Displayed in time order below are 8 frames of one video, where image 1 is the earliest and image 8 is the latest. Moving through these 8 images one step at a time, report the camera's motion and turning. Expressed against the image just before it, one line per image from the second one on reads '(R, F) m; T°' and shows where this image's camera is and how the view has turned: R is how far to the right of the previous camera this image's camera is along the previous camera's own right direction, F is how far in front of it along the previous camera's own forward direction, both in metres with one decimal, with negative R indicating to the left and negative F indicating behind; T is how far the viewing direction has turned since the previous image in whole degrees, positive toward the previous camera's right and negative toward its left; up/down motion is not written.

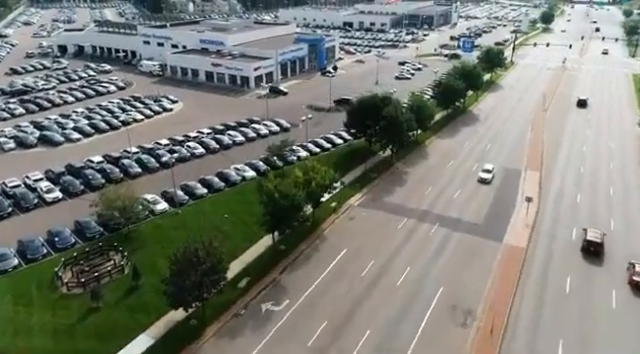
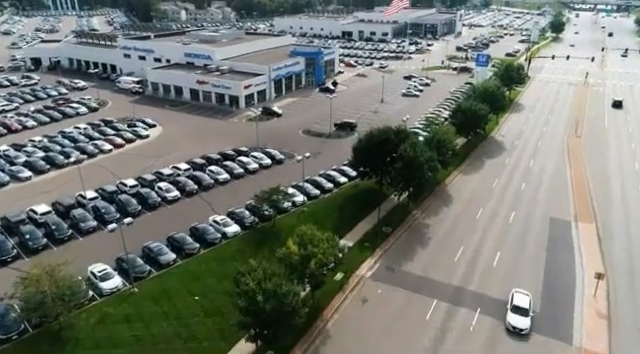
(-0.2, +8.9) m; 0°
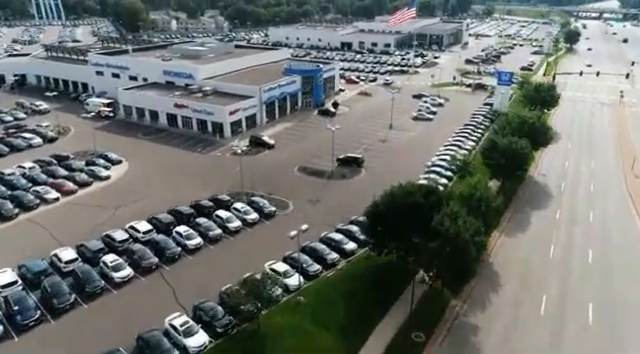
(-0.2, +10.5) m; 0°
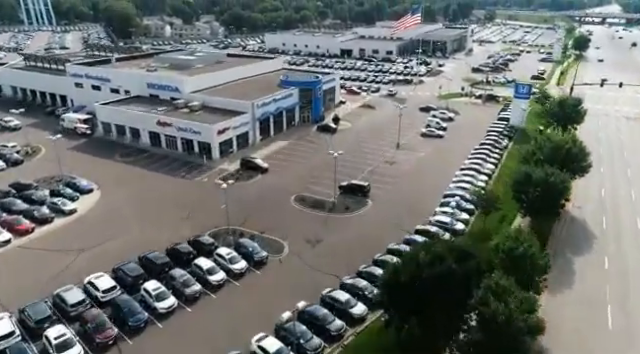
(-0.1, +6.4) m; 0°
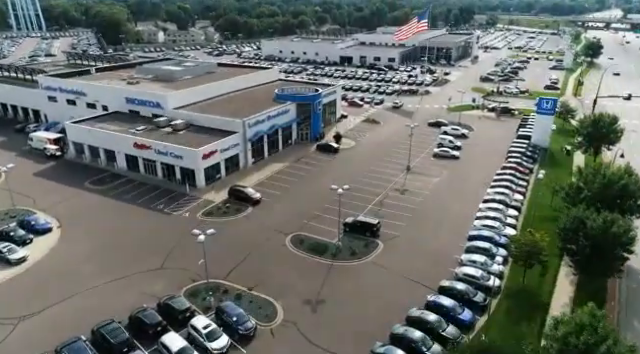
(-0.2, +6.8) m; 0°
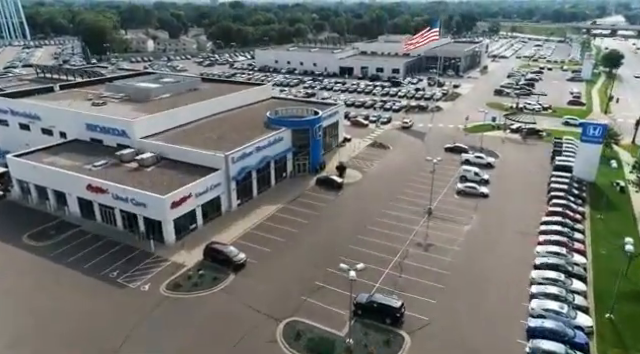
(-0.3, +9.7) m; 0°
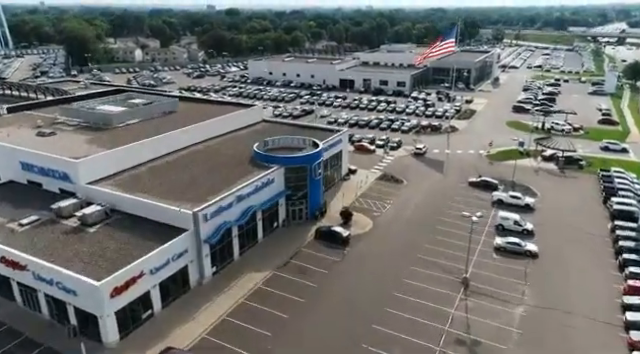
(-0.2, +10.2) m; 0°
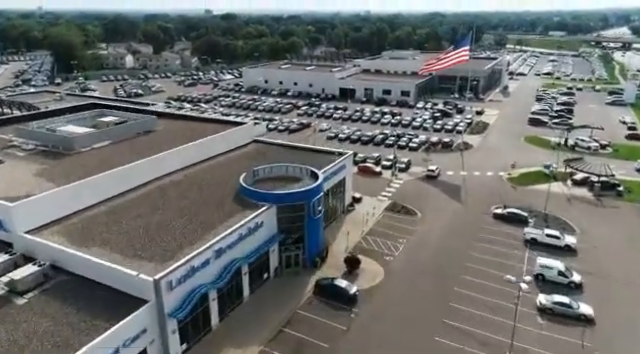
(-0.1, +7.2) m; 0°
